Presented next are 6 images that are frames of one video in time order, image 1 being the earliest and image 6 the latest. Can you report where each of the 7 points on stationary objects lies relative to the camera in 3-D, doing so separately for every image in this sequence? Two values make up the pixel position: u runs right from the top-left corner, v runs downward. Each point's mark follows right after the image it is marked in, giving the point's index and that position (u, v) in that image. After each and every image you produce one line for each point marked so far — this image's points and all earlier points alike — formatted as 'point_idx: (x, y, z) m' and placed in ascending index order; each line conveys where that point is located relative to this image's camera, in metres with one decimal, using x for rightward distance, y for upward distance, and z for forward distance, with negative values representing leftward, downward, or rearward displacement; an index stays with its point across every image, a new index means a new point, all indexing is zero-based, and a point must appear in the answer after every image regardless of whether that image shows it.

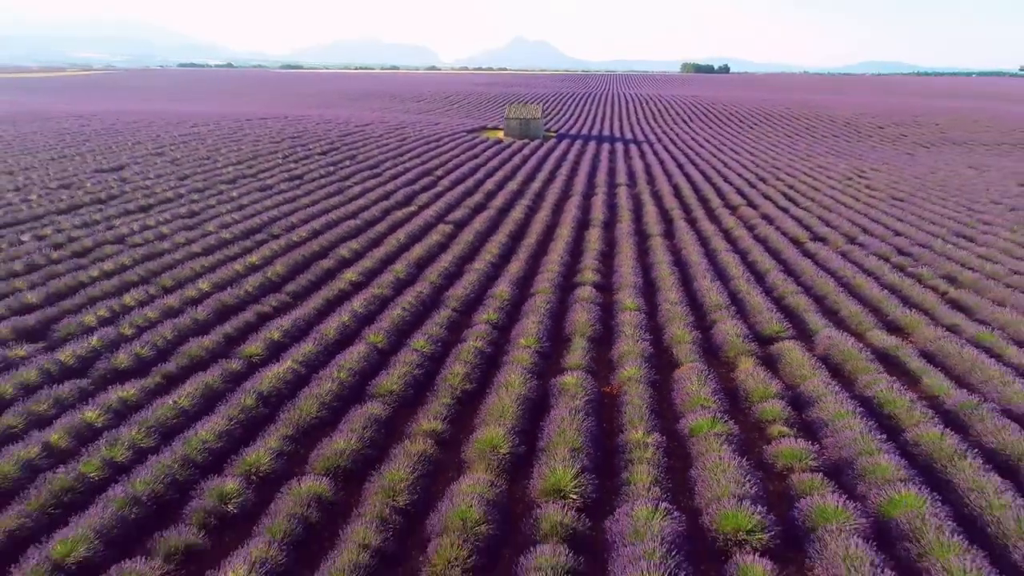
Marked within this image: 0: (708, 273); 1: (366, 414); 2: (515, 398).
0: (+2.2, +0.2, +6.7) m
1: (-0.9, -0.8, +3.7) m
2: (0.0, -0.7, +3.9) m
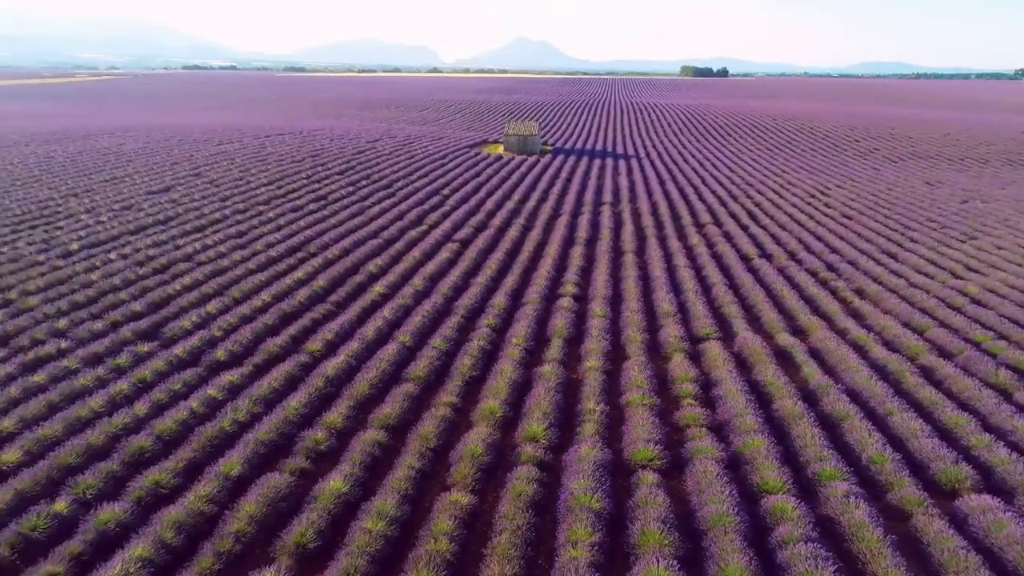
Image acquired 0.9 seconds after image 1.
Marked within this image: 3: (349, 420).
0: (+2.1, 0.0, +8.4) m
1: (-0.9, -0.9, +5.4) m
2: (0.0, -0.8, +5.5) m
3: (-1.3, -1.1, +5.0) m
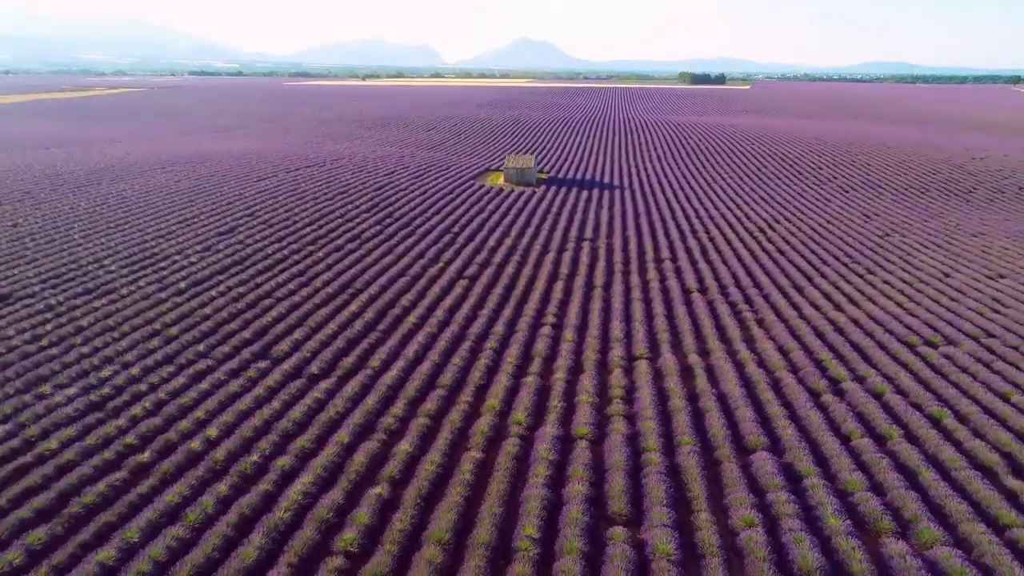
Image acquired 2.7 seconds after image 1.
0: (+2.0, -0.5, +11.5) m
1: (-1.0, -1.5, +8.5) m
2: (-0.1, -1.4, +8.6) m
3: (-1.4, -1.6, +8.1) m
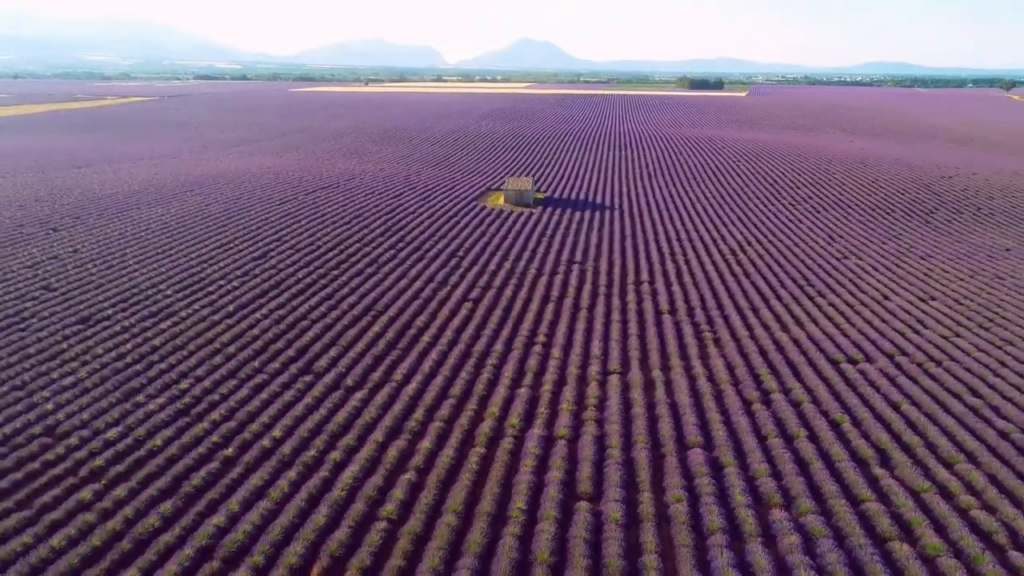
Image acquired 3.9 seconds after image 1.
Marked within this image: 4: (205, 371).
0: (+2.0, -1.1, +13.7) m
1: (-1.1, -2.0, +10.7) m
2: (-0.2, -1.9, +10.9) m
3: (-1.5, -2.2, +10.3) m
4: (-5.8, -1.6, +11.6) m
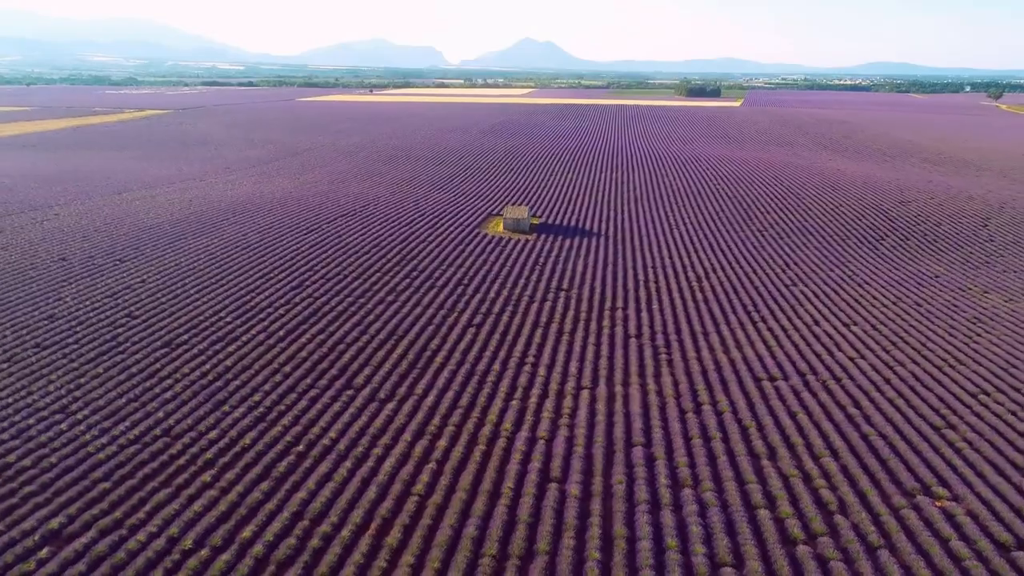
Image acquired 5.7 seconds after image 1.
0: (+1.8, -2.0, +17.2) m
1: (-1.2, -2.9, +14.2) m
2: (-0.3, -2.8, +14.3) m
3: (-1.6, -3.0, +13.8) m
4: (-6.0, -2.4, +15.1) m
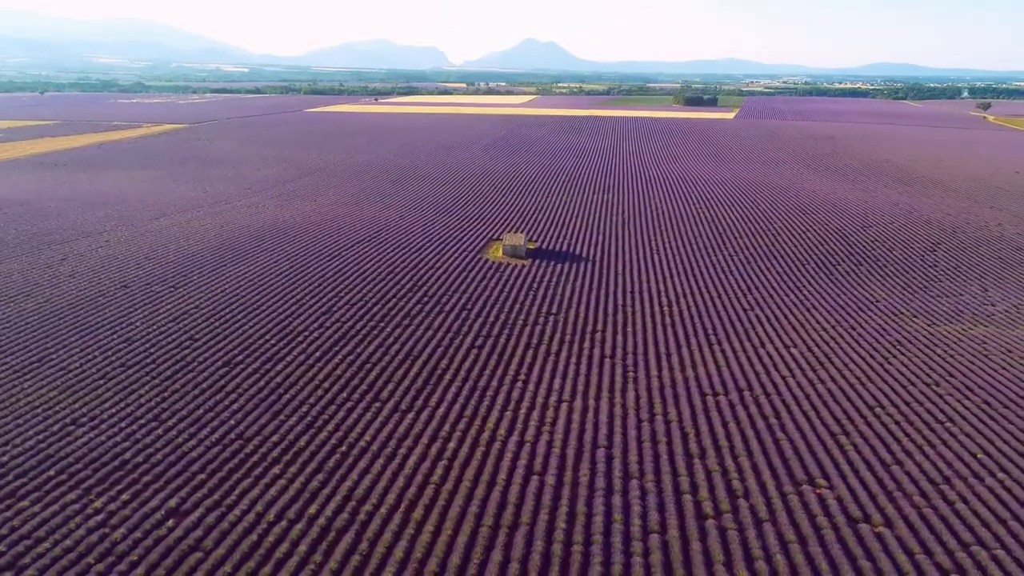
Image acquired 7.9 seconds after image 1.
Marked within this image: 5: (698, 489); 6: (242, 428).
0: (+1.7, -3.0, +21.0) m
1: (-1.4, -3.9, +18.1) m
2: (-0.5, -3.9, +18.2) m
3: (-1.8, -4.1, +17.7) m
4: (-6.2, -3.5, +19.0) m
5: (+4.5, -4.9, +14.7) m
6: (-7.7, -4.0, +17.3) m
